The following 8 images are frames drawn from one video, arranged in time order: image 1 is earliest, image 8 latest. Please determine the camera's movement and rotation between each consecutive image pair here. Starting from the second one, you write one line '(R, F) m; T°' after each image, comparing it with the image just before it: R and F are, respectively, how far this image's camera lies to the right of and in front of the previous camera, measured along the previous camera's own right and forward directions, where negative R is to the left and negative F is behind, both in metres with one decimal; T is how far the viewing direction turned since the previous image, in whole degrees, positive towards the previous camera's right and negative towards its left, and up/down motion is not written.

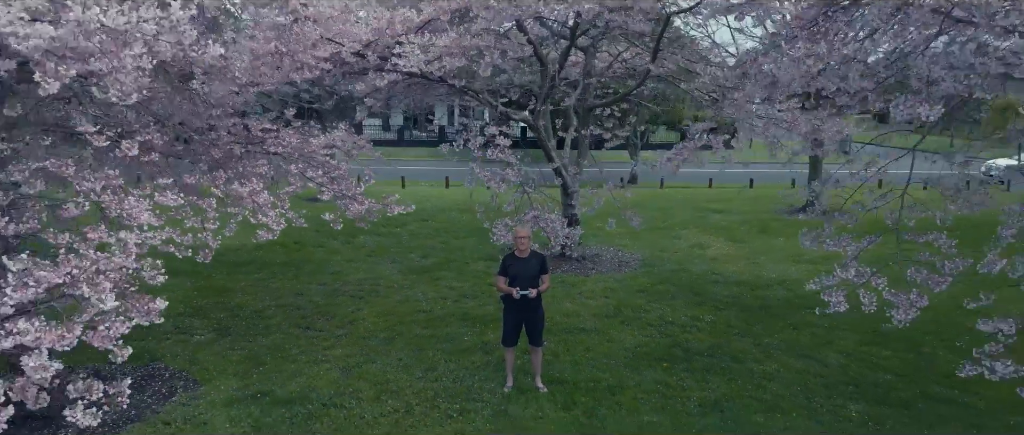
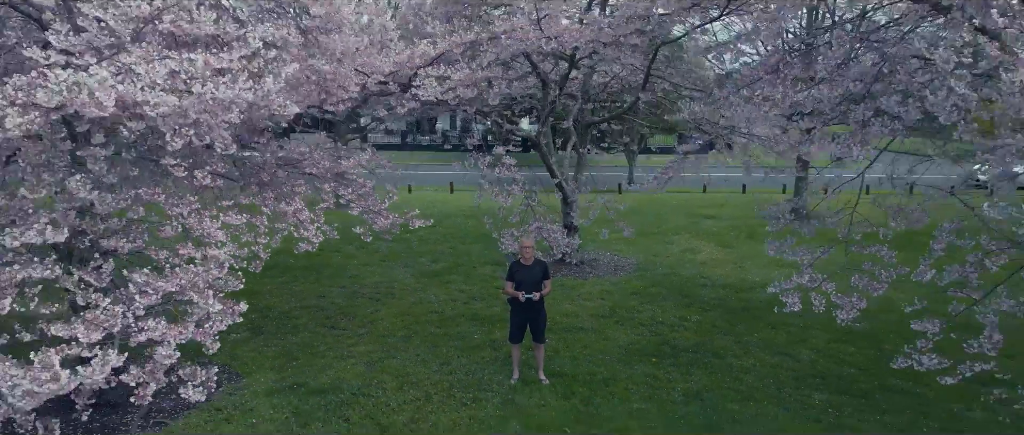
(0.0, -0.7) m; 0°
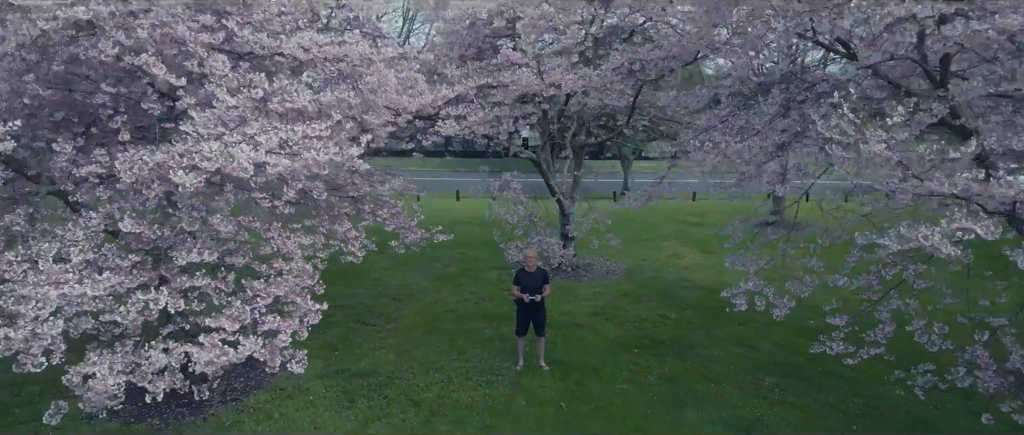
(-0.1, -1.3) m; 0°
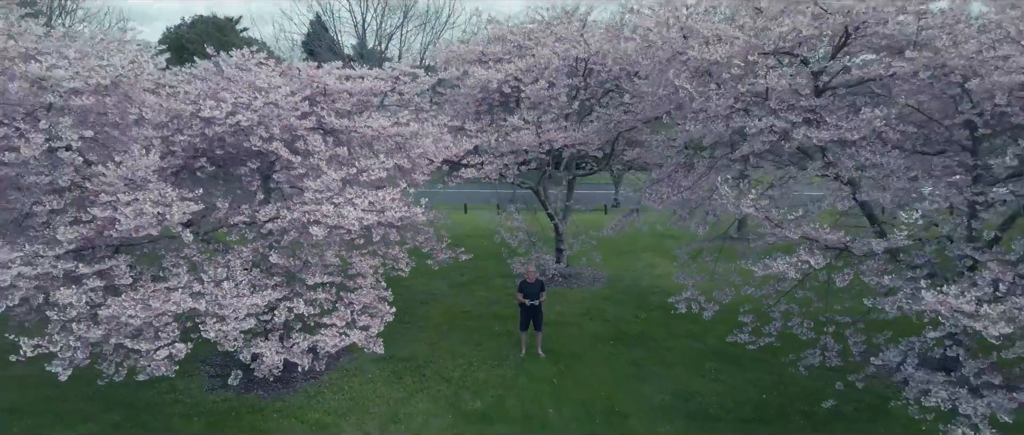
(-0.1, -2.3) m; 0°
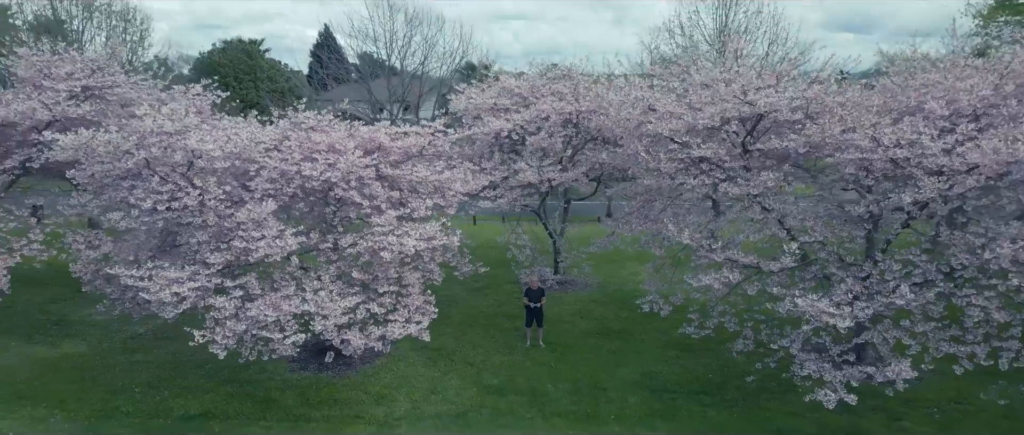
(-0.1, -2.7) m; 0°
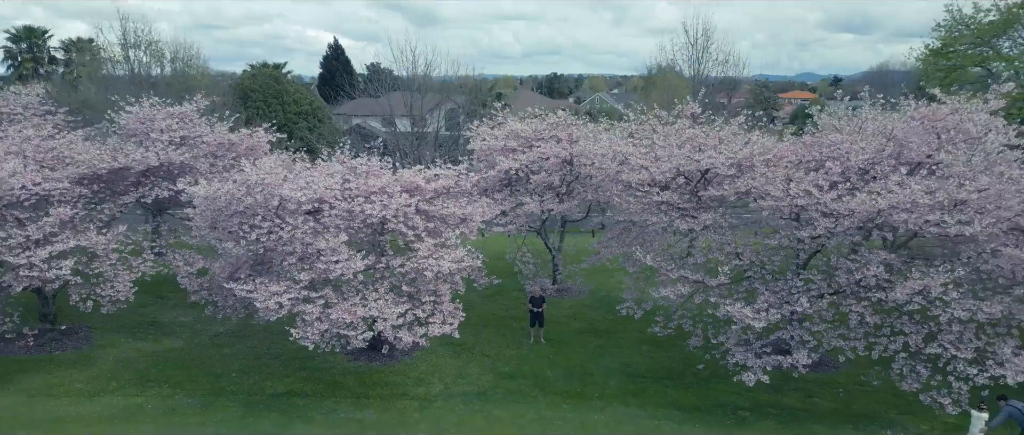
(-0.2, -3.2) m; 0°
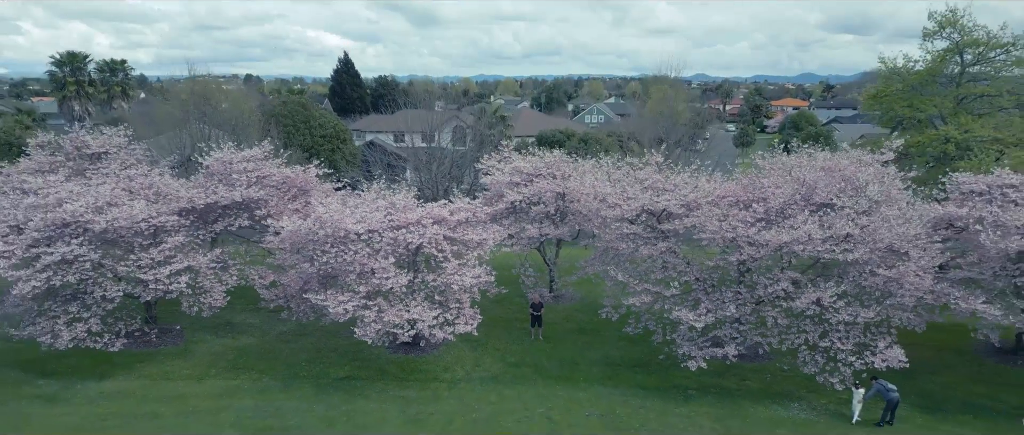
(-0.1, -4.1) m; 0°
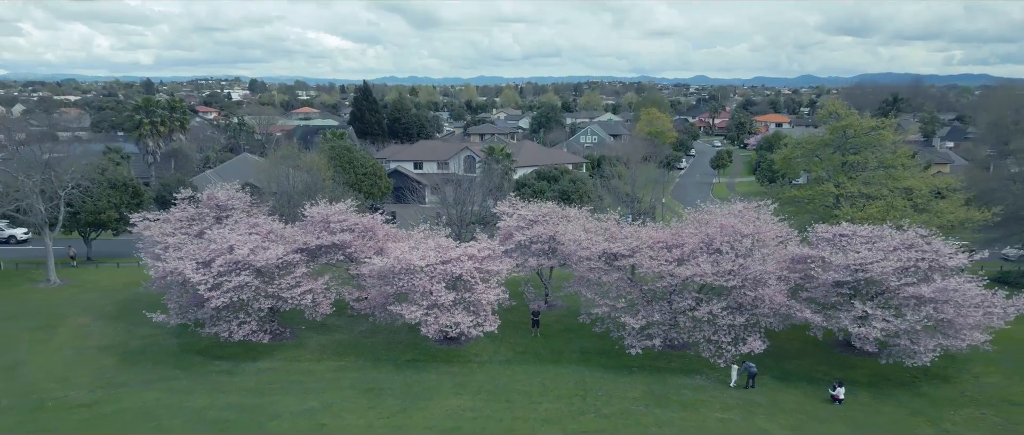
(-0.3, -9.2) m; 0°
